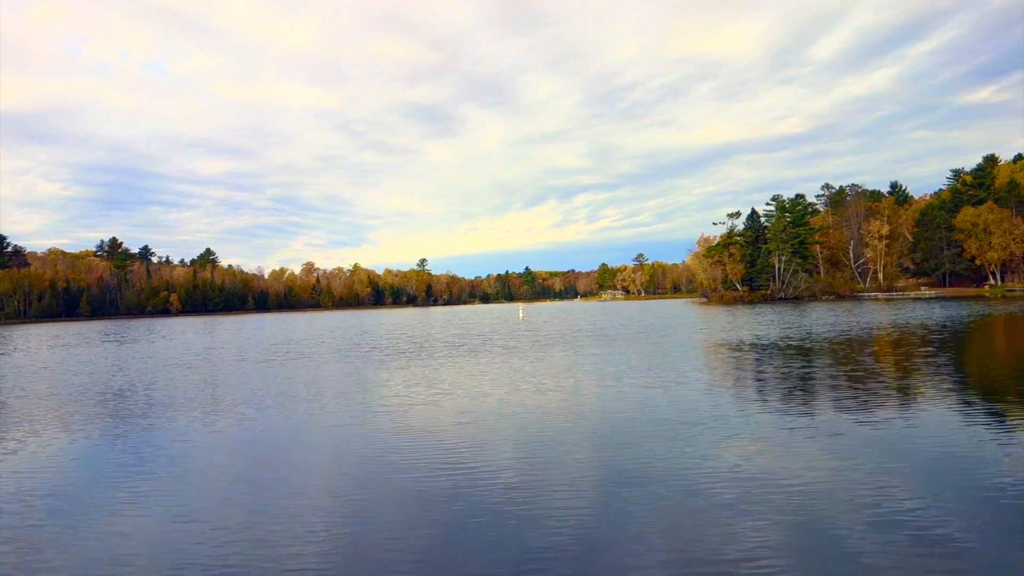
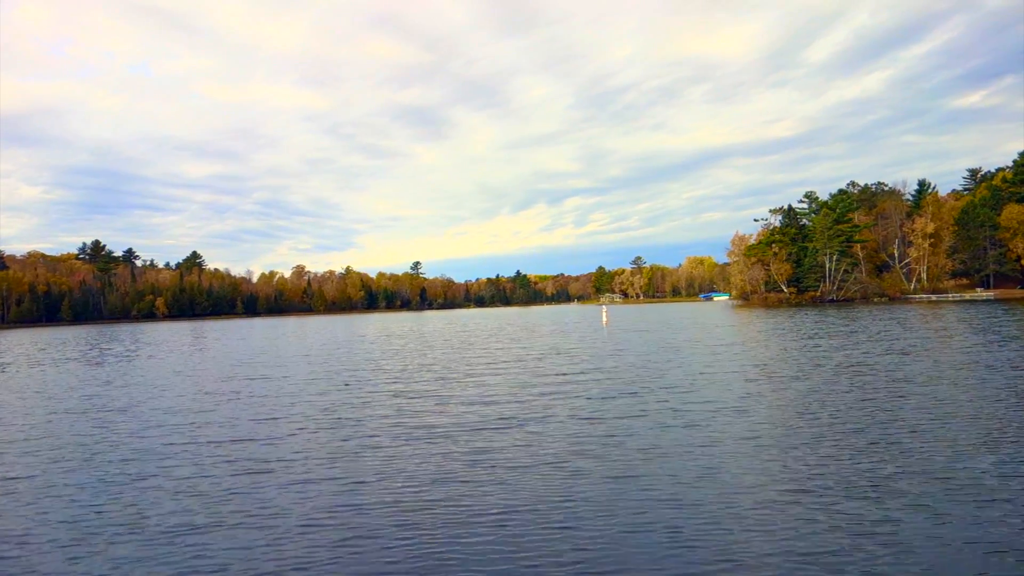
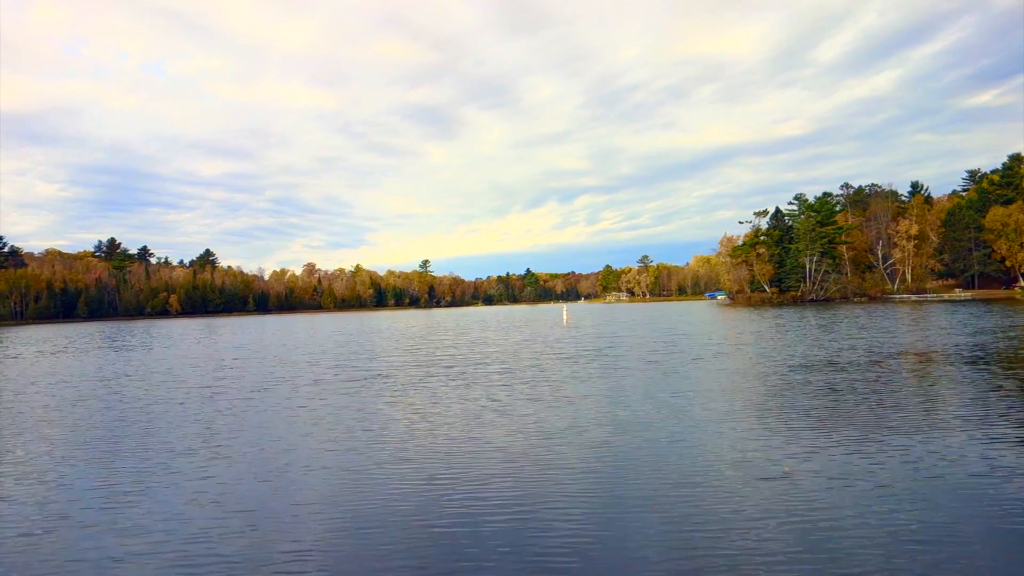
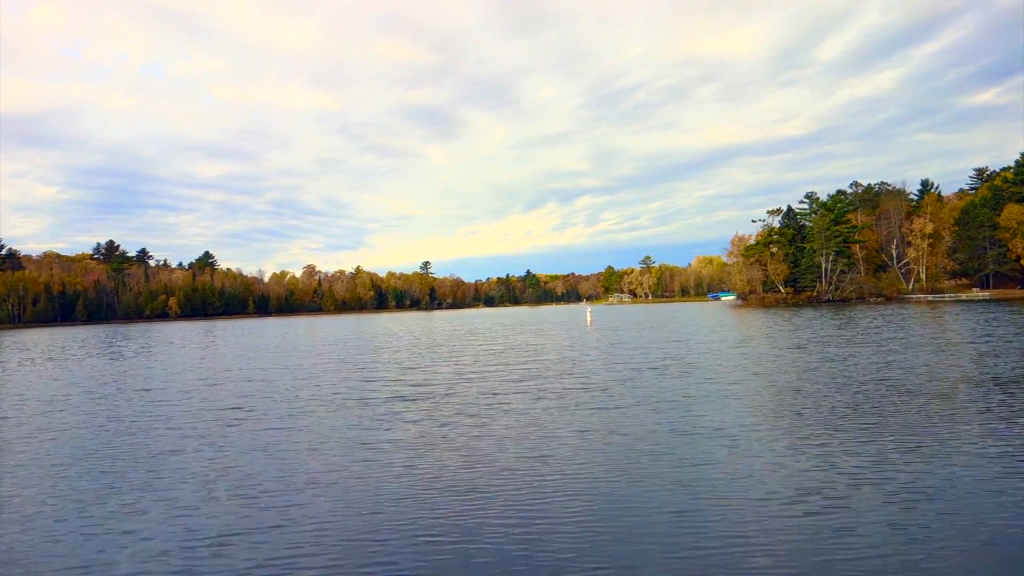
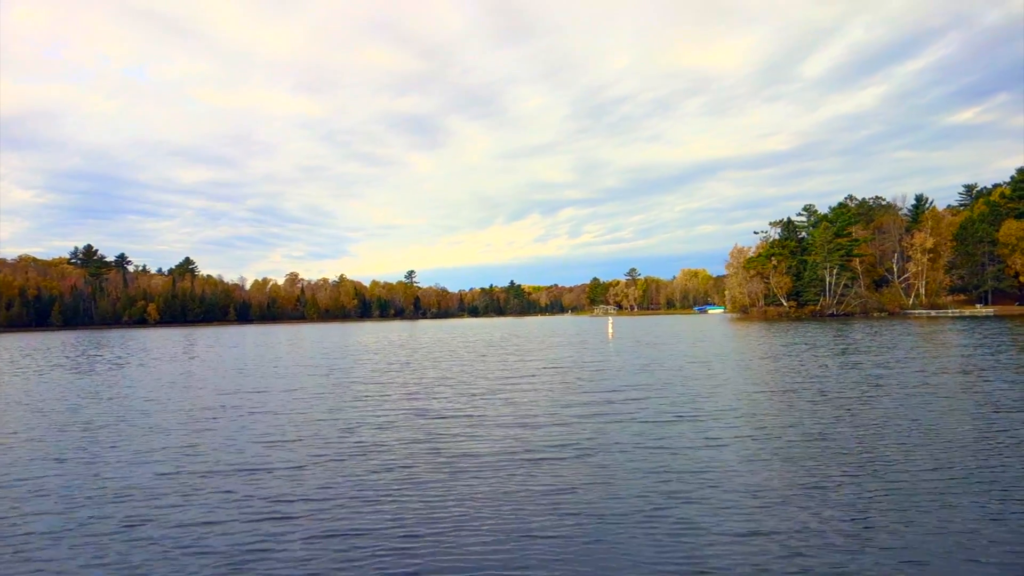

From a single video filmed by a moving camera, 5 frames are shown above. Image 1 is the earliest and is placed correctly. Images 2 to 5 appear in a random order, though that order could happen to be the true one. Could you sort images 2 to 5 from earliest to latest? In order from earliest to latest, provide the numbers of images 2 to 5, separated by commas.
3, 4, 2, 5
